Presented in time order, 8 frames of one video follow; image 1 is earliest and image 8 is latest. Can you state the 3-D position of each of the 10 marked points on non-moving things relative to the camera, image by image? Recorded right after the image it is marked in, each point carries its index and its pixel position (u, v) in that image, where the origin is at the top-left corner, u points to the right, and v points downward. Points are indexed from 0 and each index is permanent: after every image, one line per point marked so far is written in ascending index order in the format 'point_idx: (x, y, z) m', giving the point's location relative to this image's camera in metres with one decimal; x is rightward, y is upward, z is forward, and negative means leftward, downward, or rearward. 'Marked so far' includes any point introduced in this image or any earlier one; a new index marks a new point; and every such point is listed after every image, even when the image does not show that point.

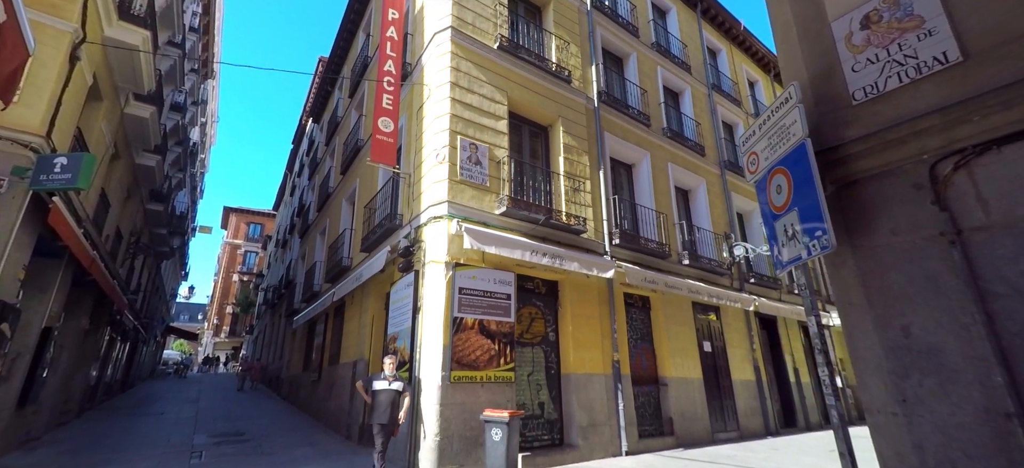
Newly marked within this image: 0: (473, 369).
0: (-0.5, -1.9, +6.5) m
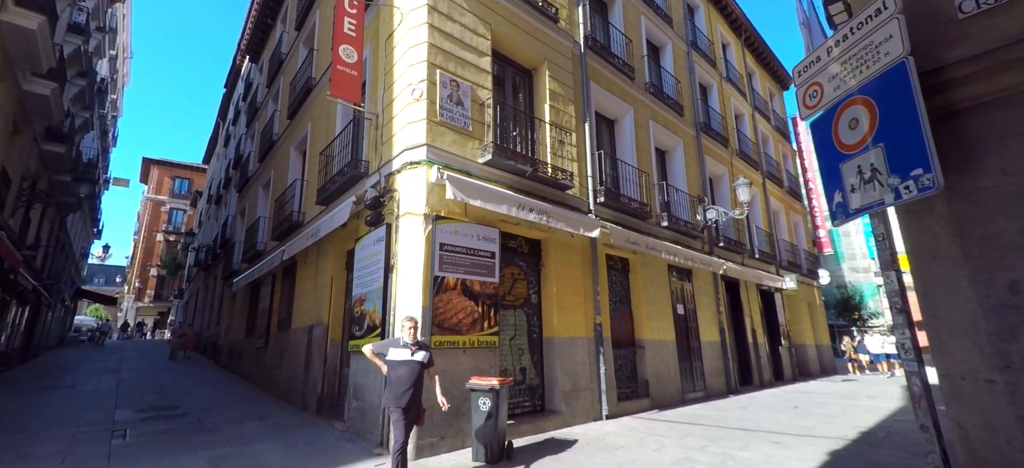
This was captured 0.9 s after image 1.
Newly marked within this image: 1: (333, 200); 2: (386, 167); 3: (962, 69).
0: (-0.7, -1.3, +5.8) m
1: (-3.1, +0.6, +8.2) m
2: (-1.8, +1.0, +6.8) m
3: (+2.7, +1.0, +2.7) m
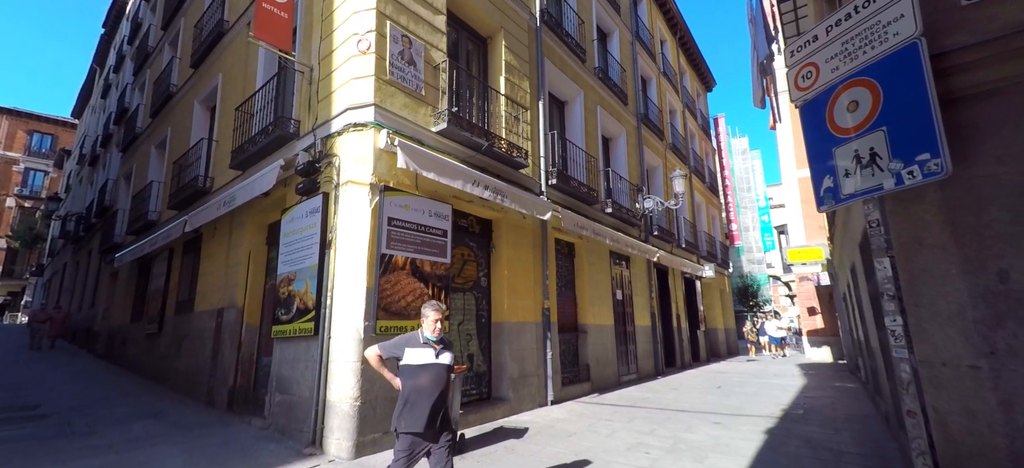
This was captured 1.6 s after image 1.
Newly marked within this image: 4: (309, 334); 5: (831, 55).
0: (-1.2, -1.0, +5.3) m
1: (-4.0, +1.1, +7.1) m
2: (-2.4, +1.3, +5.9) m
3: (+2.7, +1.1, +2.8) m
4: (-2.3, -1.2, +5.3) m
5: (+2.3, +1.3, +3.3) m
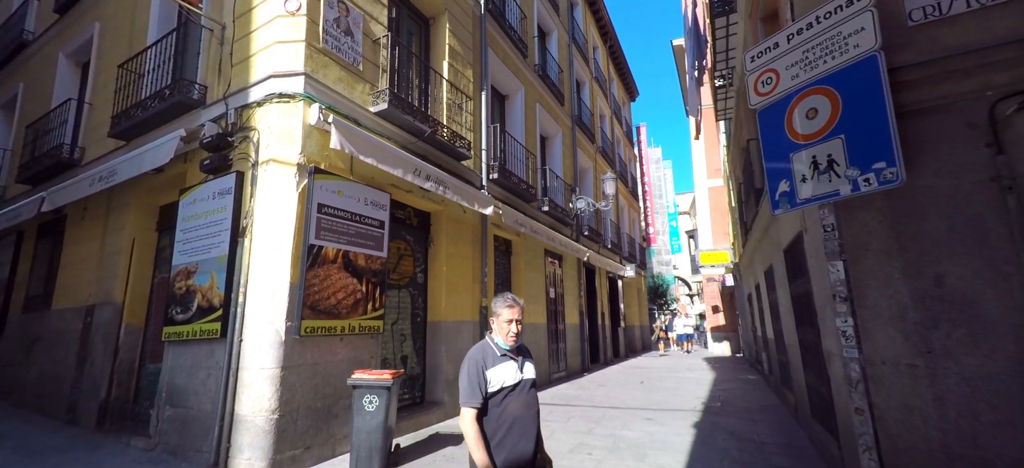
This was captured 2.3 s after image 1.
0: (-1.8, -0.9, +4.7) m
1: (-4.8, +1.3, +6.0) m
2: (-3.0, +1.5, +5.1) m
3: (+2.6, +1.0, +3.0) m
4: (-2.9, -1.0, +4.6) m
5: (+2.0, +1.3, +3.4) m
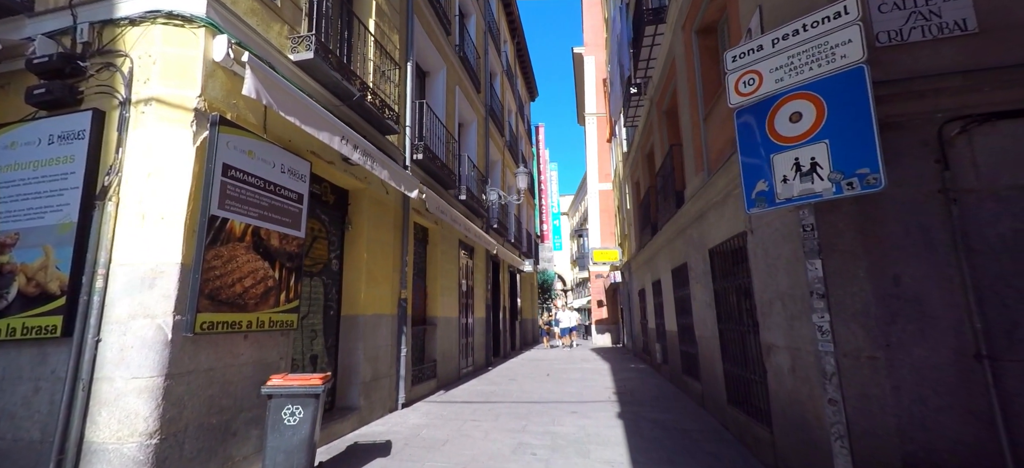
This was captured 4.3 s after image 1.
0: (-2.2, -0.6, +3.7) m
1: (-5.3, +1.7, +4.1) m
2: (-3.3, +1.8, +3.8) m
3: (+2.6, +1.0, +3.2) m
4: (-3.3, -0.7, +3.2) m
5: (+2.0, +1.3, +3.5) m
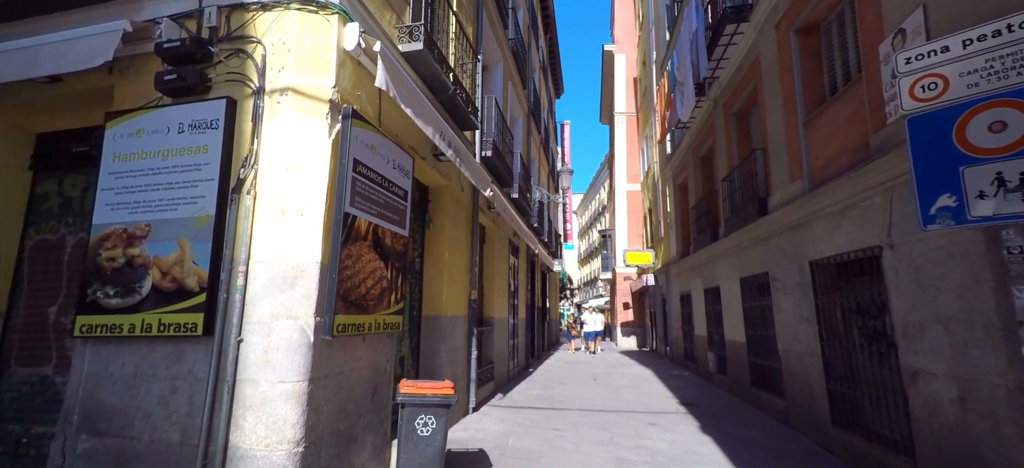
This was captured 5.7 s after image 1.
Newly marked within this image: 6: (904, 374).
0: (-1.1, -0.6, +3.5) m
1: (-4.1, +1.8, +4.0) m
2: (-2.2, +1.9, +3.6) m
3: (+3.7, +0.8, +2.9) m
4: (-2.2, -0.7, +3.1) m
5: (+3.1, +1.1, +3.2) m
6: (+3.5, -1.2, +4.1) m
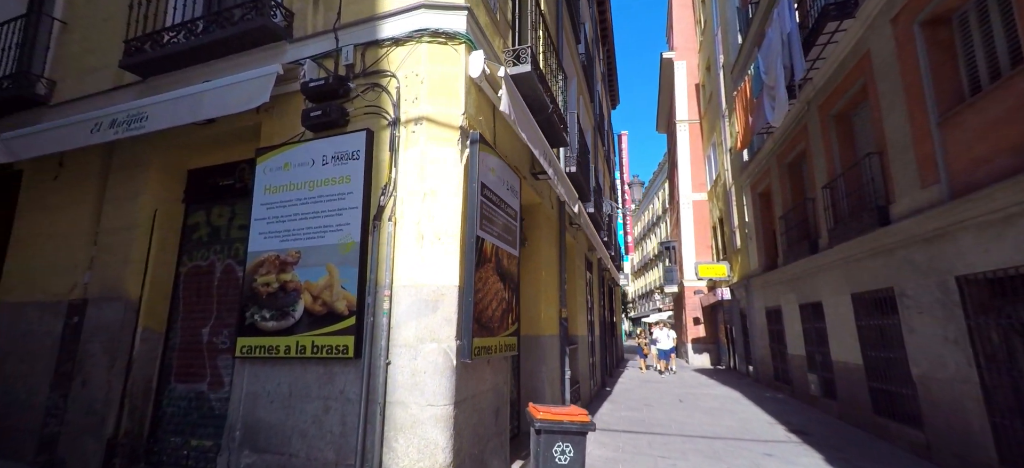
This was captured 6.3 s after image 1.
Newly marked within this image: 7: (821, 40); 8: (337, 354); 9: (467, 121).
0: (-0.1, -0.8, +3.5) m
1: (-3.1, +1.6, +4.4) m
2: (-1.2, +1.6, +3.8) m
3: (+4.6, +0.8, +2.4) m
4: (-1.2, -0.9, +3.3) m
5: (+4.0, +1.1, +2.7) m
6: (+4.5, -1.3, +3.5) m
7: (+5.8, +3.6, +8.8) m
8: (-1.2, -0.8, +3.2) m
9: (-0.3, +0.9, +3.5) m
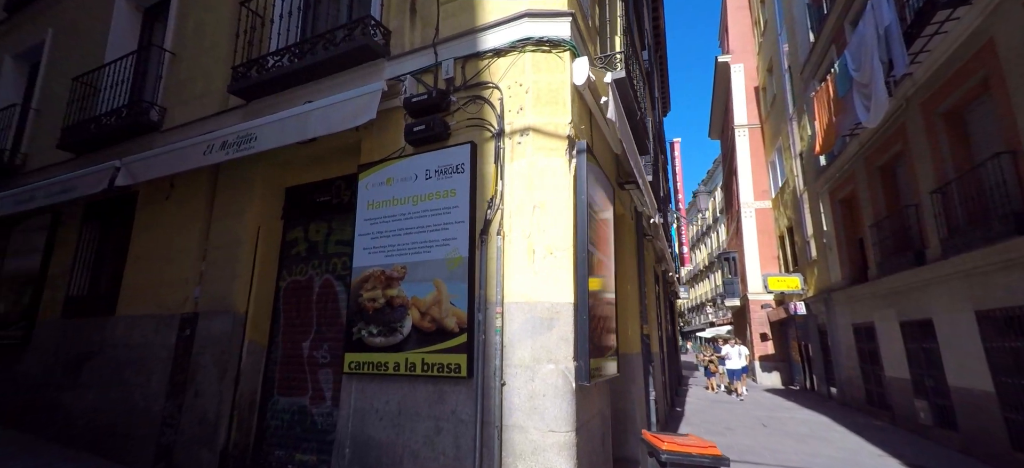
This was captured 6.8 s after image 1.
0: (+0.7, -0.9, +3.3) m
1: (-2.1, +1.4, +4.6) m
2: (-0.3, +1.5, +3.8) m
3: (+5.2, +0.8, +1.7) m
4: (-0.4, -1.0, +3.2) m
5: (+4.7, +1.0, +2.1) m
6: (+5.3, -1.4, +2.8) m
7: (+7.2, +3.5, +8.0) m
8: (-0.4, -0.9, +3.1) m
9: (+0.5, +0.8, +3.4) m
